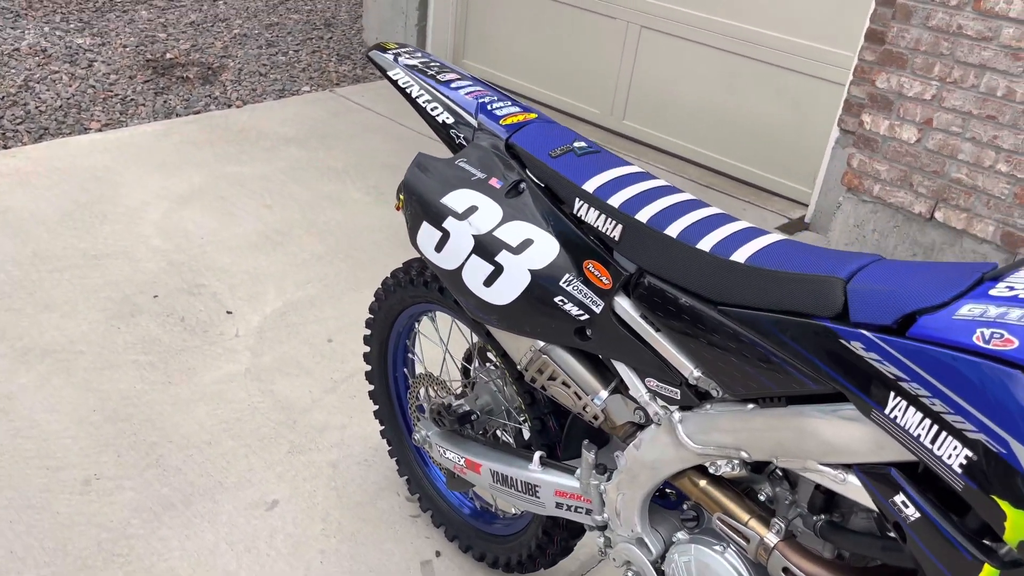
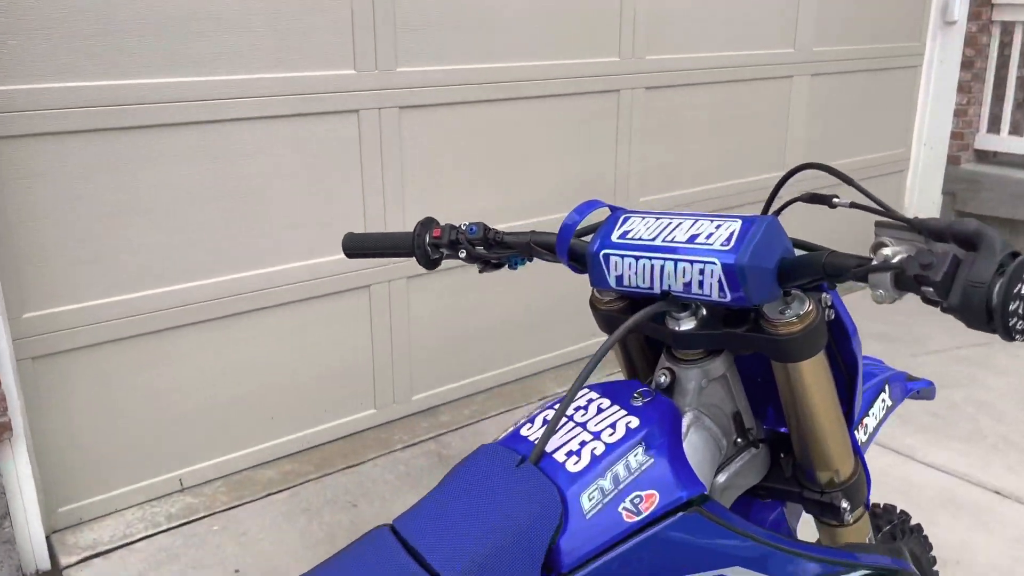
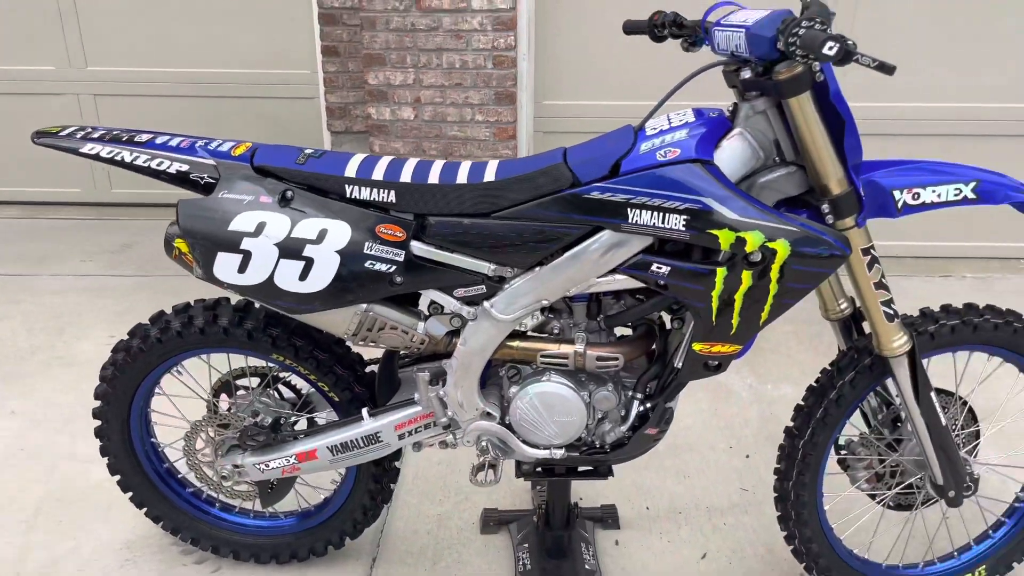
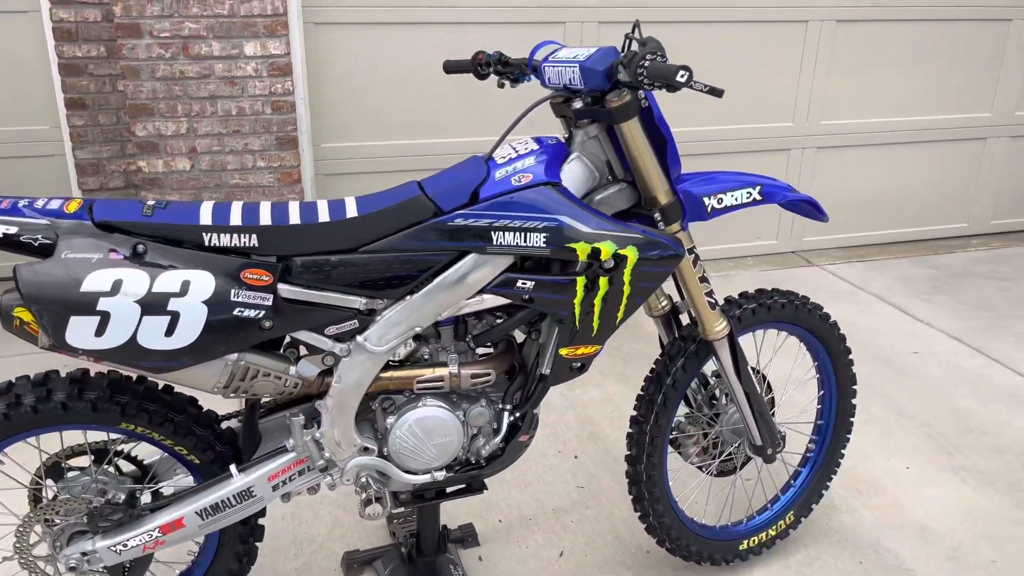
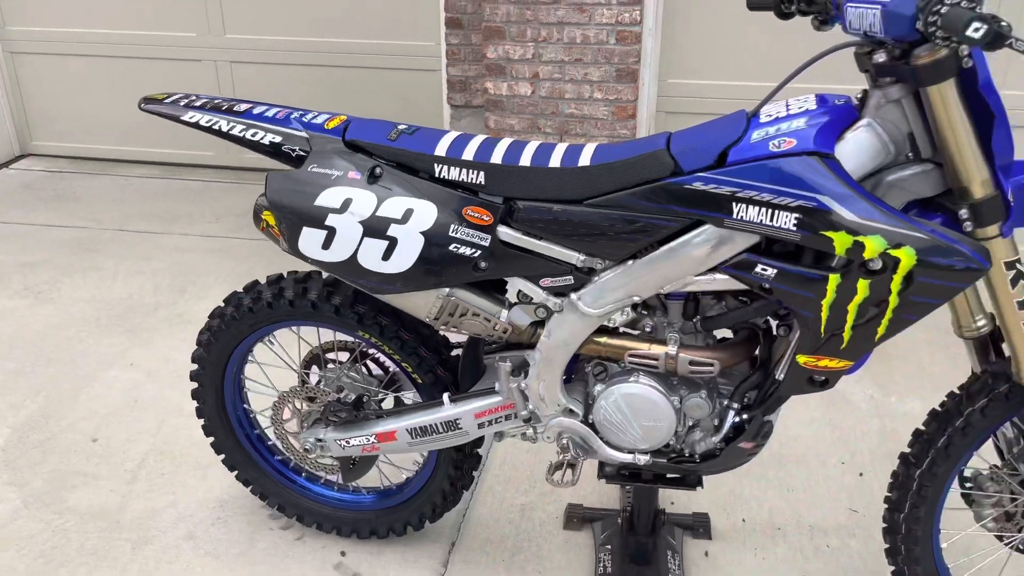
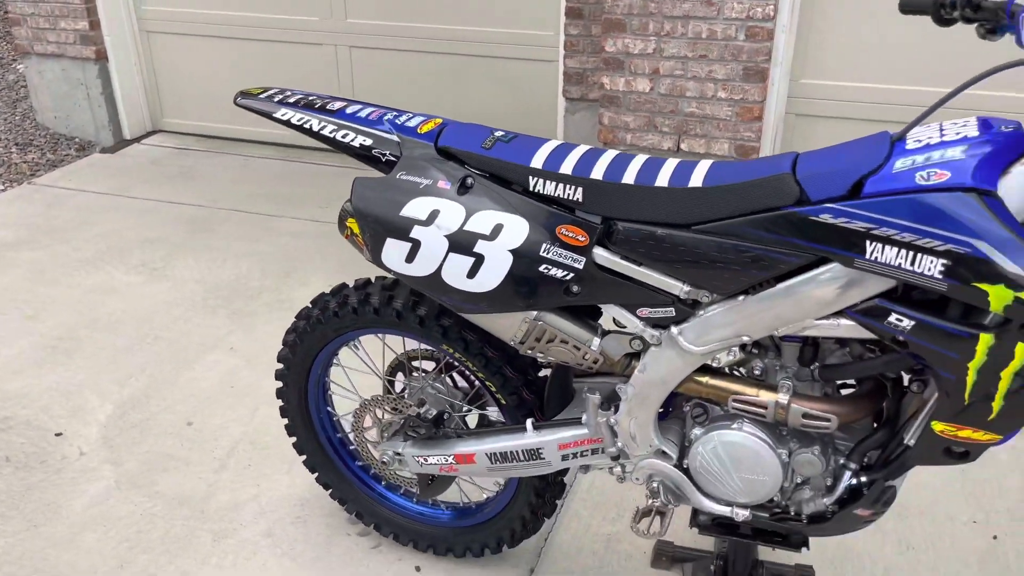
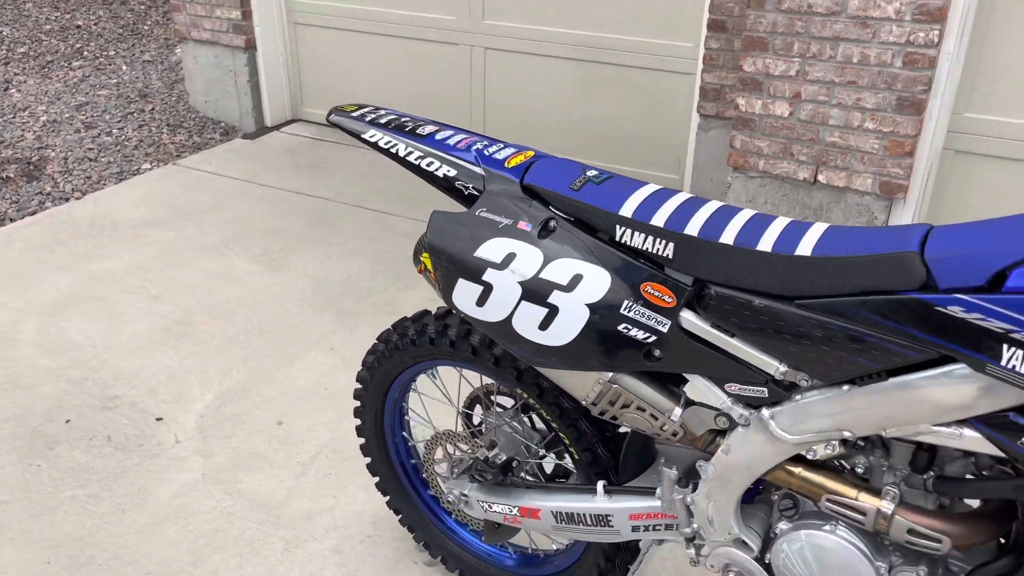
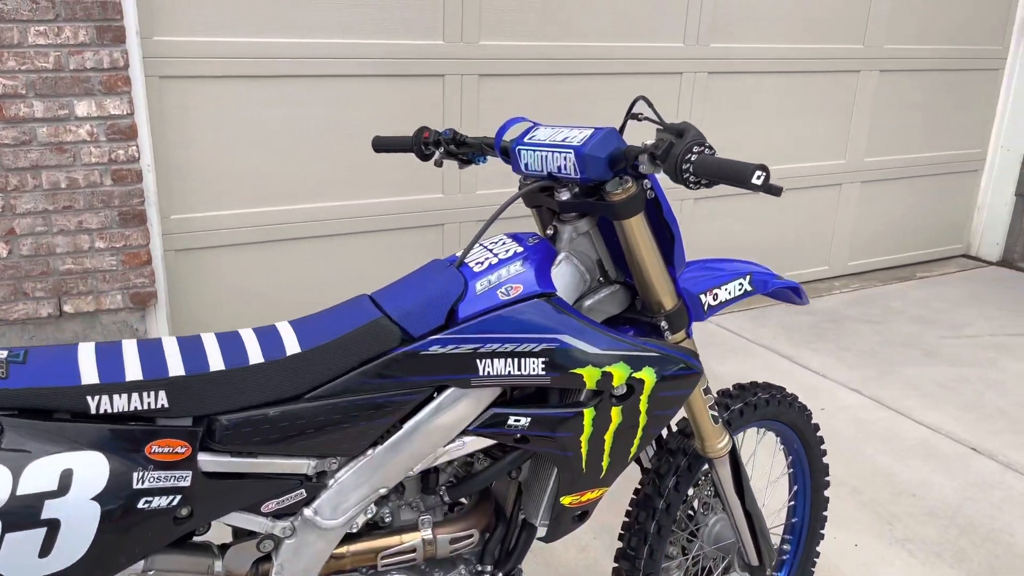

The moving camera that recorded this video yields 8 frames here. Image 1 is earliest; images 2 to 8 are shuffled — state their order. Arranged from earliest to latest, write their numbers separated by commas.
7, 6, 5, 3, 4, 8, 2
